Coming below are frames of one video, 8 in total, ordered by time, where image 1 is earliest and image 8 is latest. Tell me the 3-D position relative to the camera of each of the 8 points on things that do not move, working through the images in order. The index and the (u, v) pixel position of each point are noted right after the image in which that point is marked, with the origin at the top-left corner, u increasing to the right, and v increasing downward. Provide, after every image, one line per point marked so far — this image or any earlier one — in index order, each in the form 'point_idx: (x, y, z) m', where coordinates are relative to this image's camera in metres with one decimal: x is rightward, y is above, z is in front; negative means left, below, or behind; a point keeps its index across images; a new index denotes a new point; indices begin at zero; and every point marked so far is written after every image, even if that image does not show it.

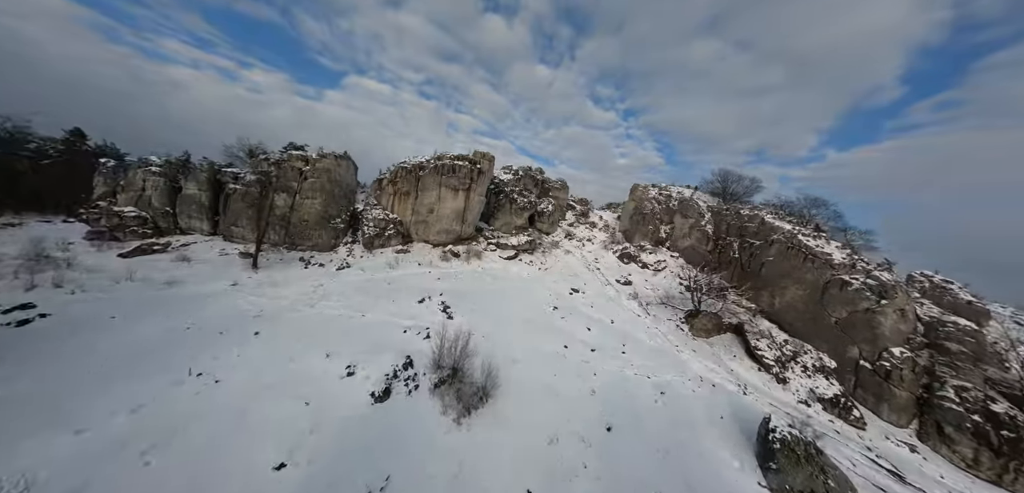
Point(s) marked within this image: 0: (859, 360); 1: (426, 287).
0: (+22.9, -7.5, +17.8) m
1: (-6.3, -3.0, +20.0) m
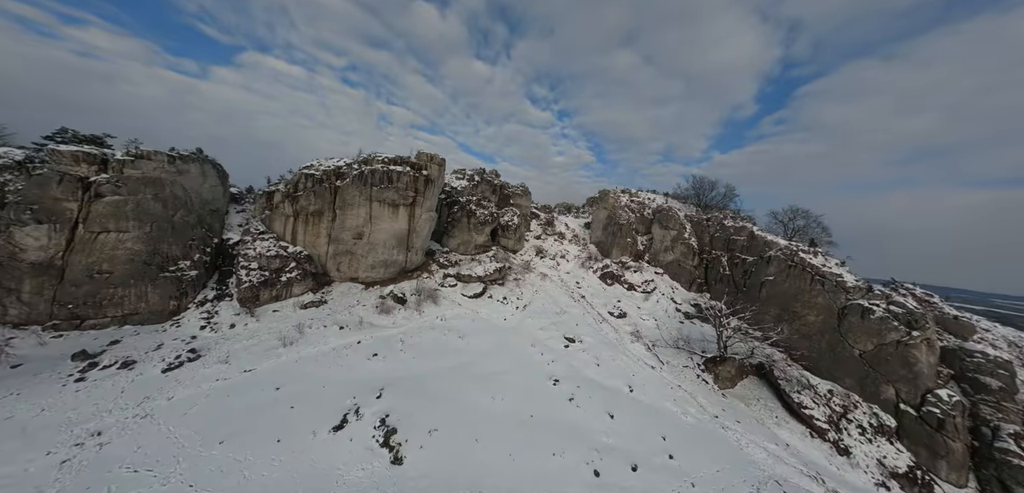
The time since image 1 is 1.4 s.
0: (+22.2, -9.0, +15.5) m
1: (-7.0, -5.9, +11.9) m
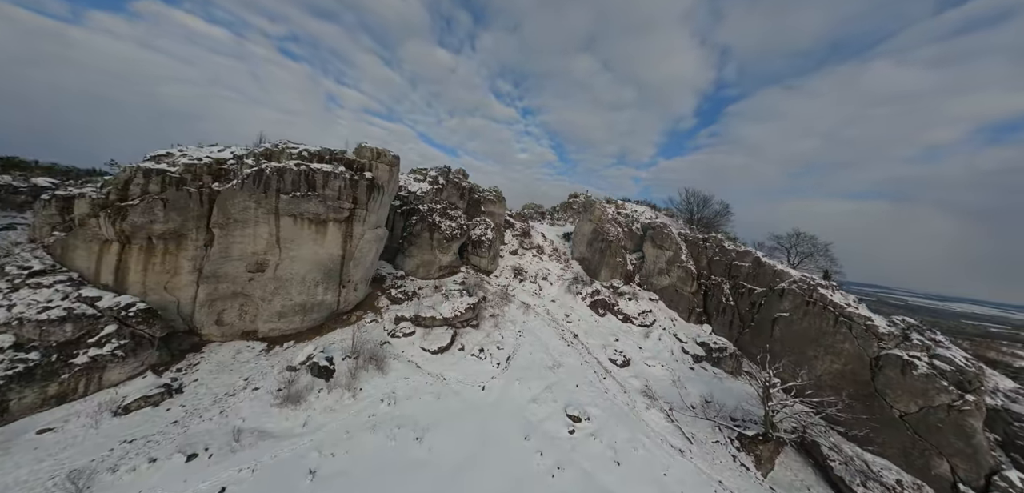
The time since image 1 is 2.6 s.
0: (+21.5, -11.5, +13.1) m
1: (-6.9, -8.0, +5.4) m
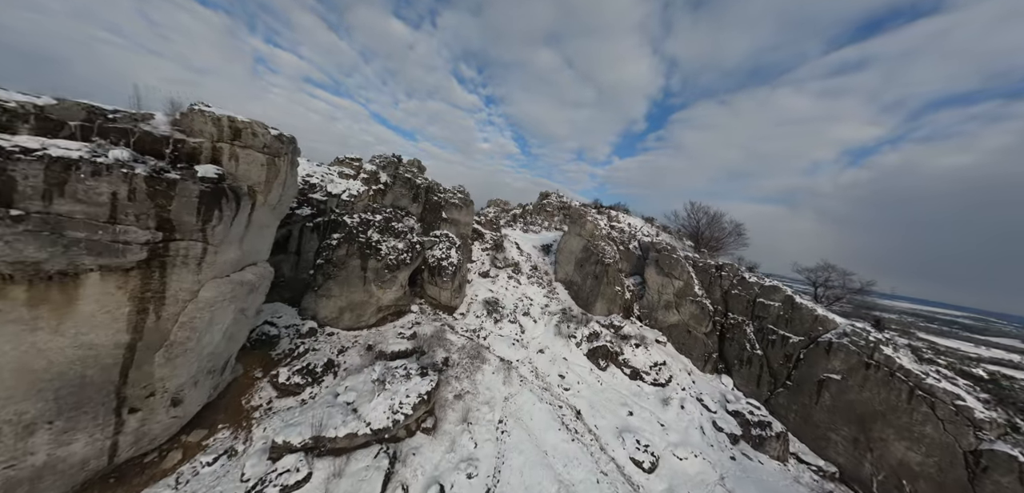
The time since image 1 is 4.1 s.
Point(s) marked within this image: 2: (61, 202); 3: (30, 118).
0: (+21.0, -14.2, +9.5) m
1: (-5.8, -10.4, -2.4) m
2: (-9.6, +0.9, +5.4) m
3: (-10.3, +2.8, +5.6) m
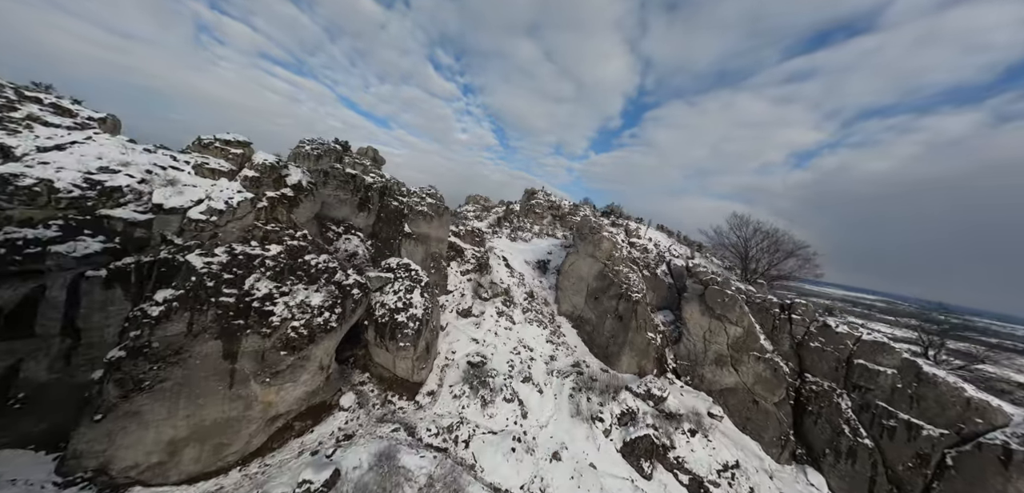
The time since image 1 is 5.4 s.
0: (+21.6, -16.5, +4.4) m
1: (-4.2, -12.8, -9.7) m
2: (-8.5, -1.4, -2.5) m
3: (-9.2, +0.6, -2.4) m
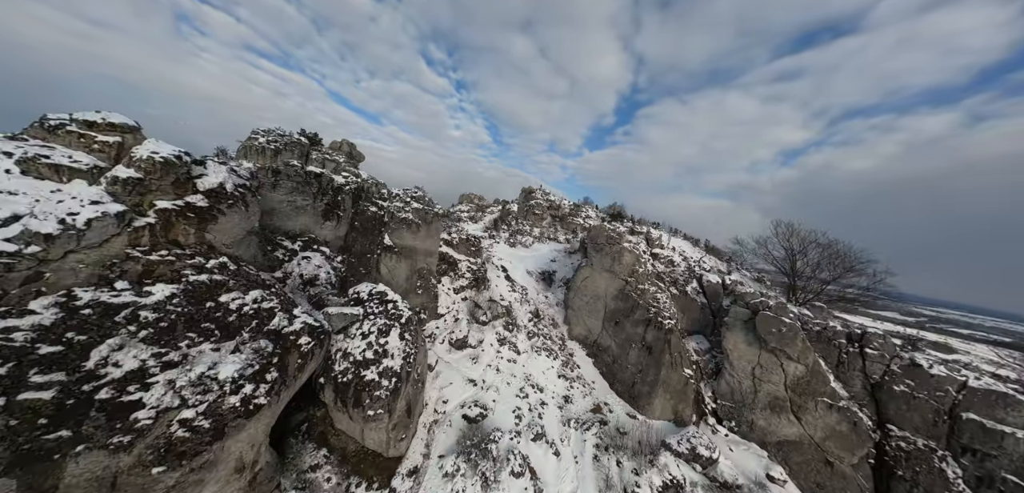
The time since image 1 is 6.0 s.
0: (+22.2, -17.4, +1.6) m
1: (-3.3, -14.0, -13.1) m
2: (-7.8, -2.5, -6.1) m
3: (-8.5, -0.5, -6.0) m
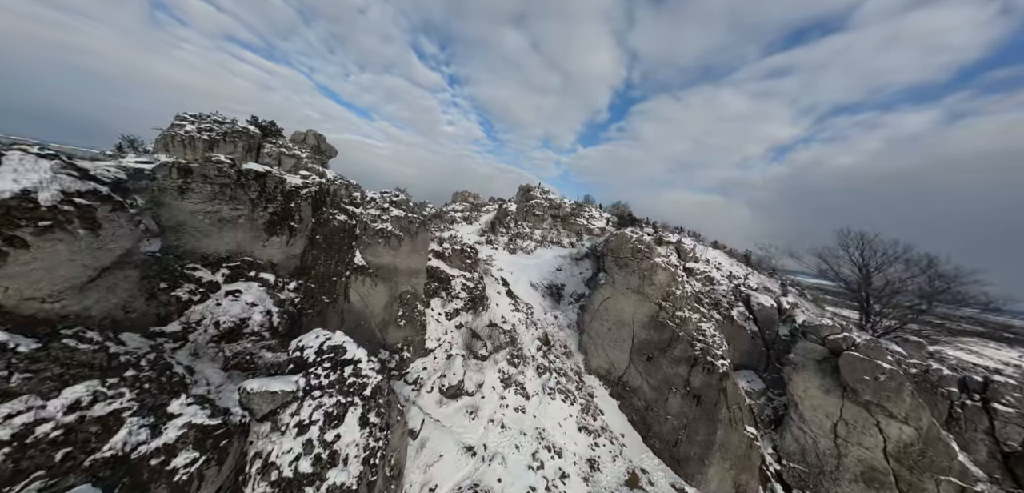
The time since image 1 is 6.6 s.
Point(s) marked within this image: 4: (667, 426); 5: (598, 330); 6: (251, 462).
0: (+22.9, -18.3, -1.2) m
1: (-2.3, -15.2, -16.4) m
2: (-7.0, -3.7, -9.7) m
3: (-7.7, -1.7, -9.6) m
4: (+6.8, -7.9, +11.9) m
5: (+4.9, -4.7, +15.2) m
6: (-5.5, -4.7, +5.7) m
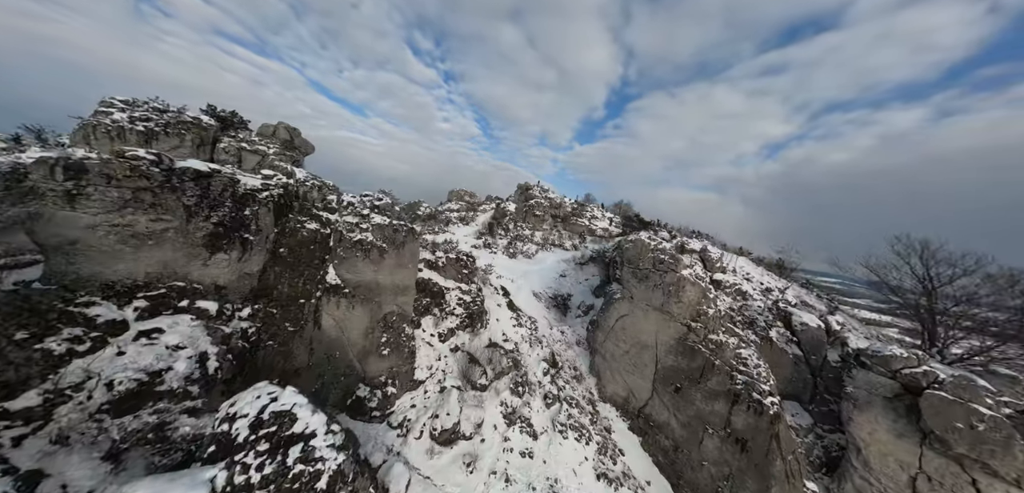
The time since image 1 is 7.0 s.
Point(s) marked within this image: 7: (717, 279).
0: (+23.4, -18.8, -2.9) m
1: (-1.7, -16.0, -18.4) m
2: (-6.5, -4.4, -11.8) m
3: (-7.3, -2.5, -11.8) m
4: (+7.1, -8.4, +10.0) m
5: (+5.1, -5.2, +13.2) m
6: (-5.2, -5.3, +3.6) m
7: (+10.2, -1.6, +13.2) m
